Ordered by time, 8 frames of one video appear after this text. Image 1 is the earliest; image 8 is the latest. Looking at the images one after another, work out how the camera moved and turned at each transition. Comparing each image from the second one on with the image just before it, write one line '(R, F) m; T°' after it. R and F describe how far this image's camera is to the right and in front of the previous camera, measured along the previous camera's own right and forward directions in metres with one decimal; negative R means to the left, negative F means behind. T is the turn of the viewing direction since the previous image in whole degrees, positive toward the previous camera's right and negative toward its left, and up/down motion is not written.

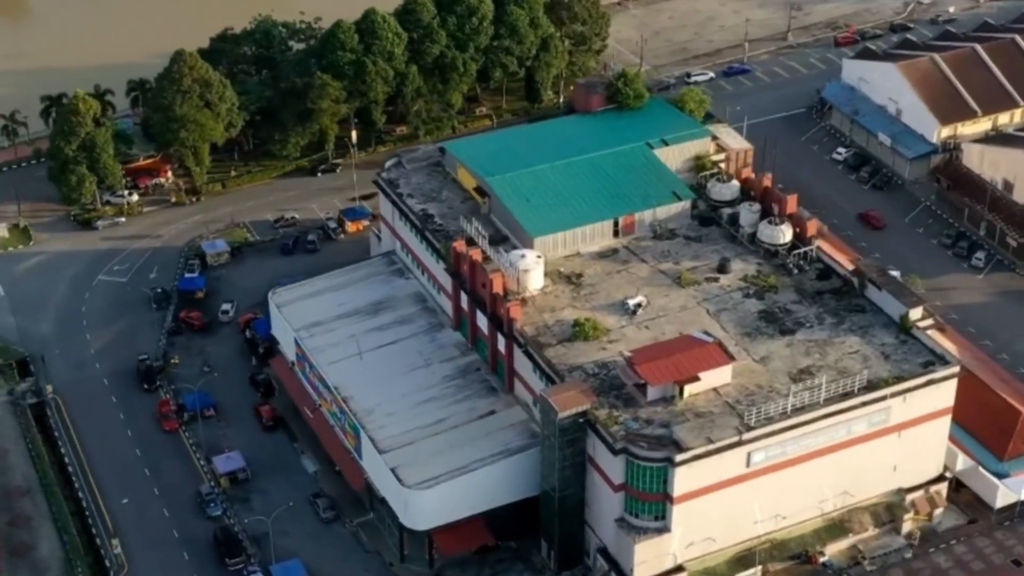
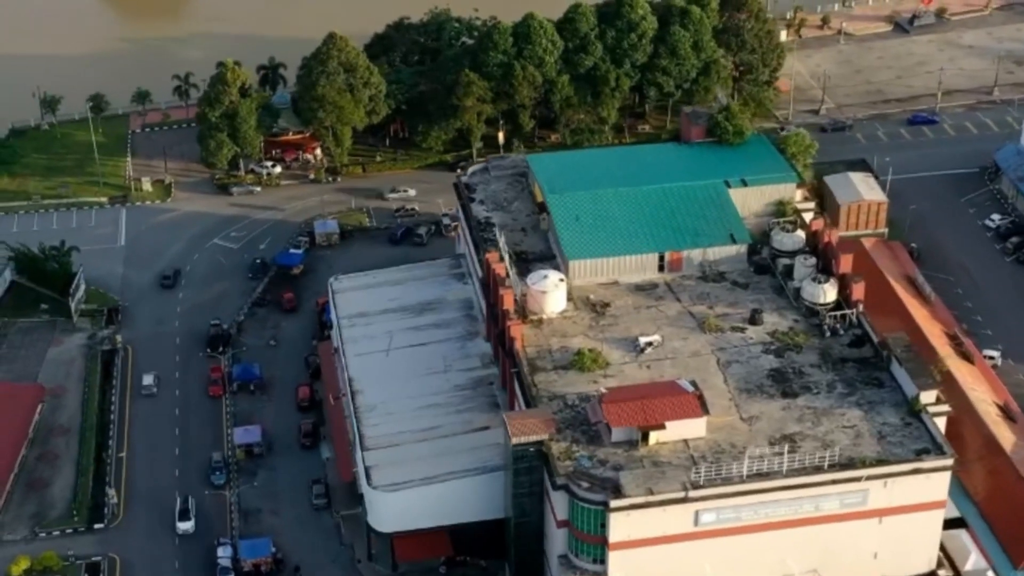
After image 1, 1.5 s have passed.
(+17.7, +2.7) m; -13°
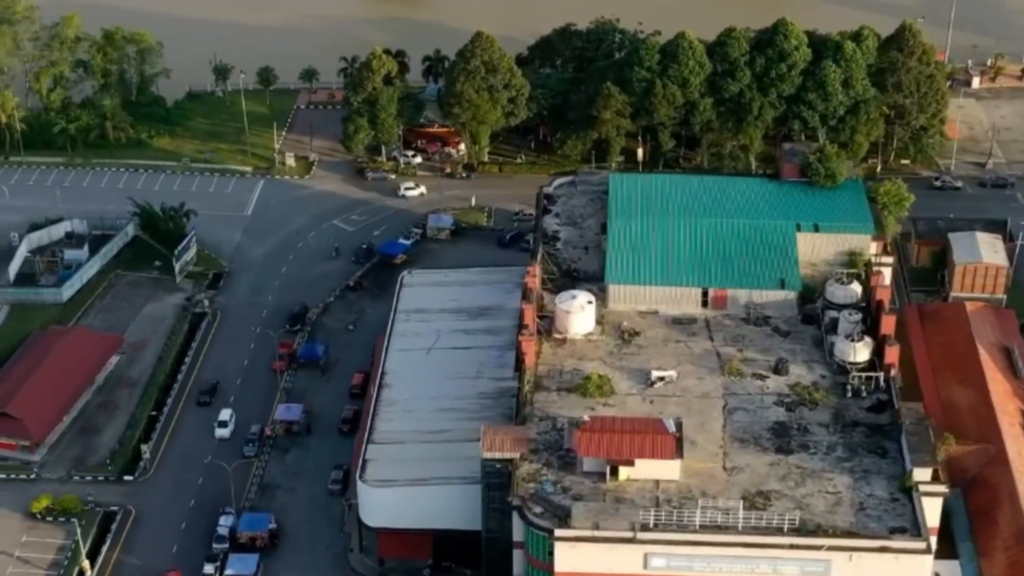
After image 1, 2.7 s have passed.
(+15.1, +1.8) m; -12°
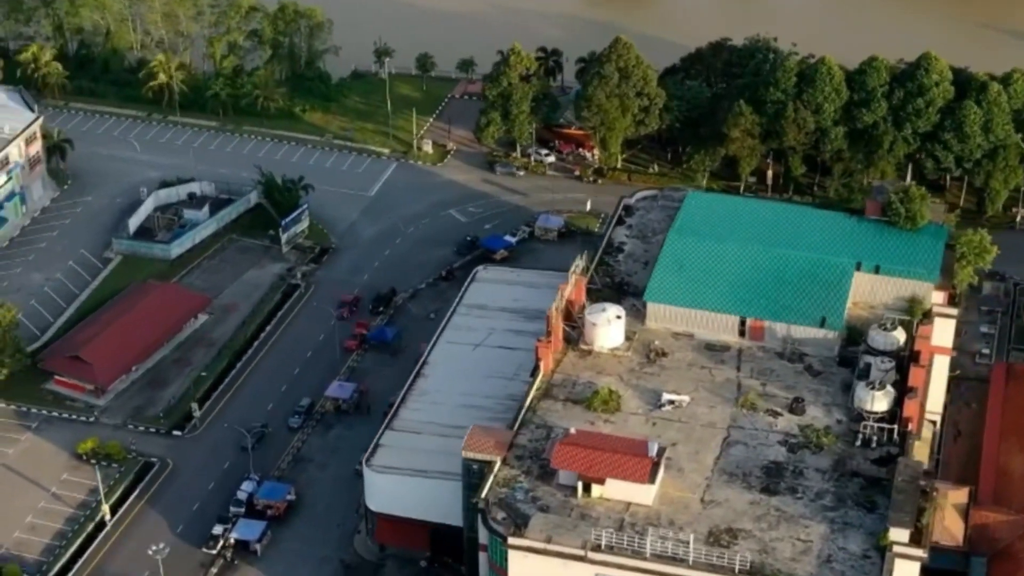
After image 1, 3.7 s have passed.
(+13.5, +1.4) m; -11°
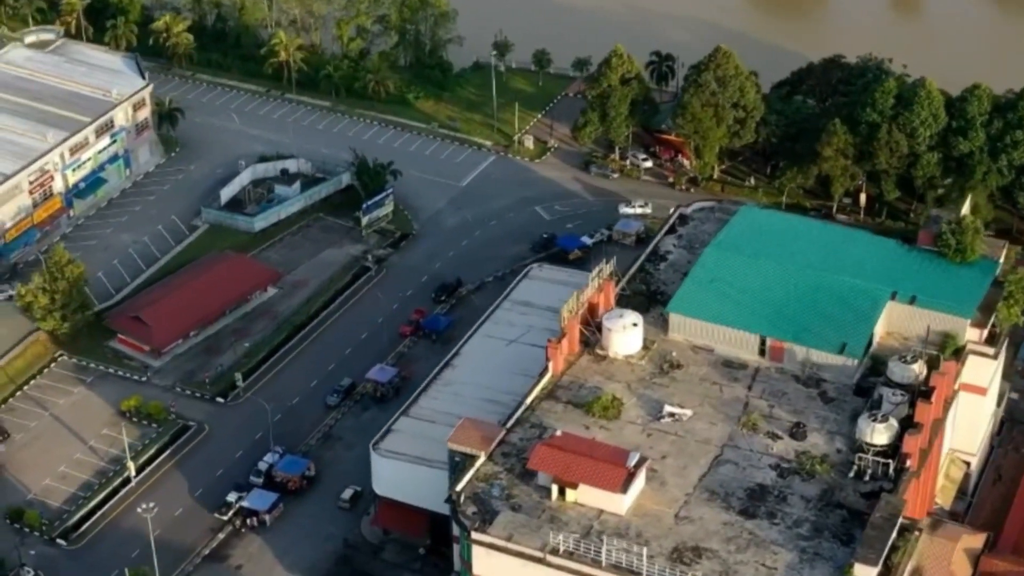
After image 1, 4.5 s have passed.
(+10.1, +0.6) m; -8°
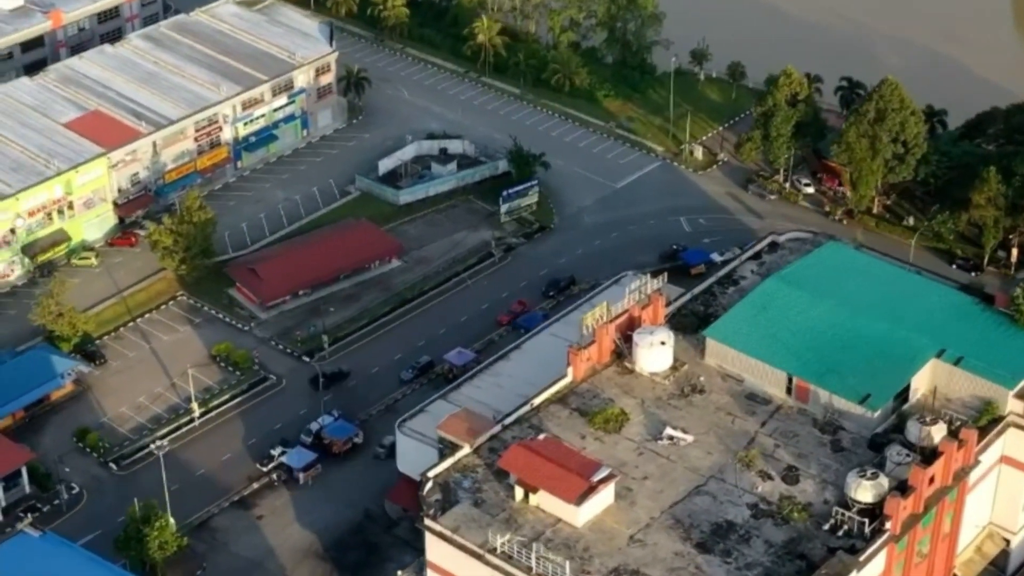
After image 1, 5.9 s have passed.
(+16.1, +1.5) m; -13°
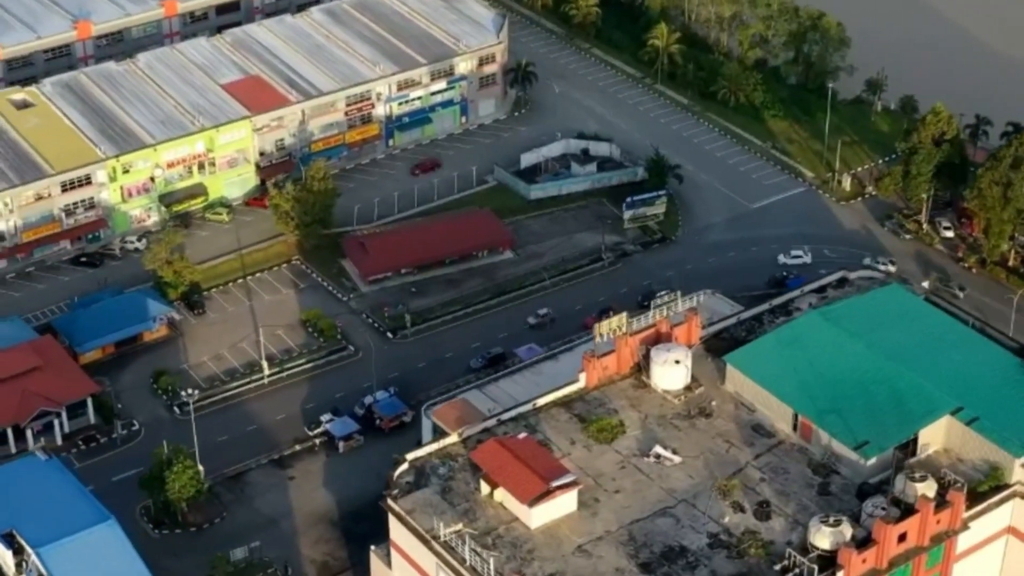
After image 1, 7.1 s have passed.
(+14.7, +0.9) m; -12°
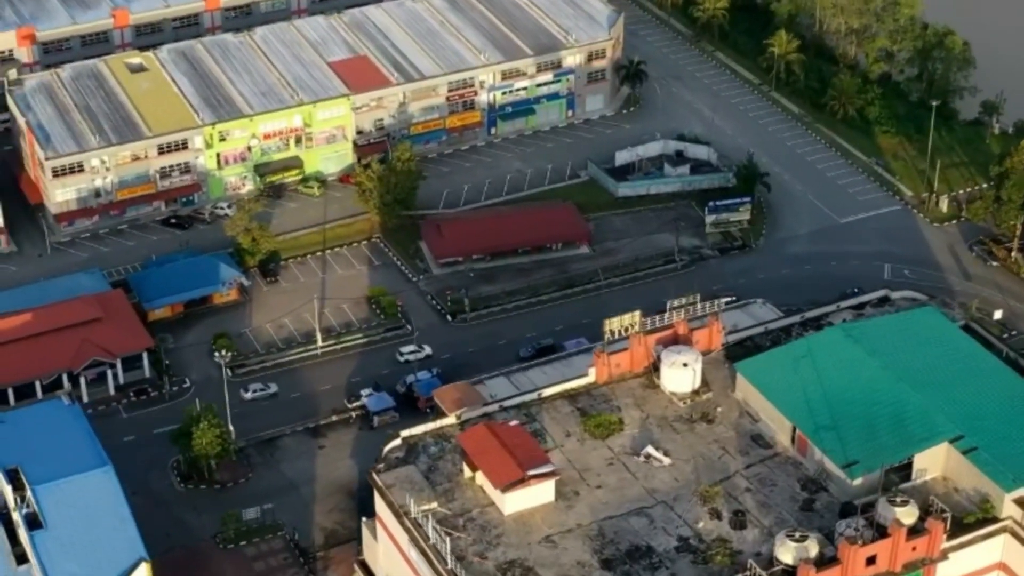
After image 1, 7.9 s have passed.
(+9.8, 0.0) m; -8°
